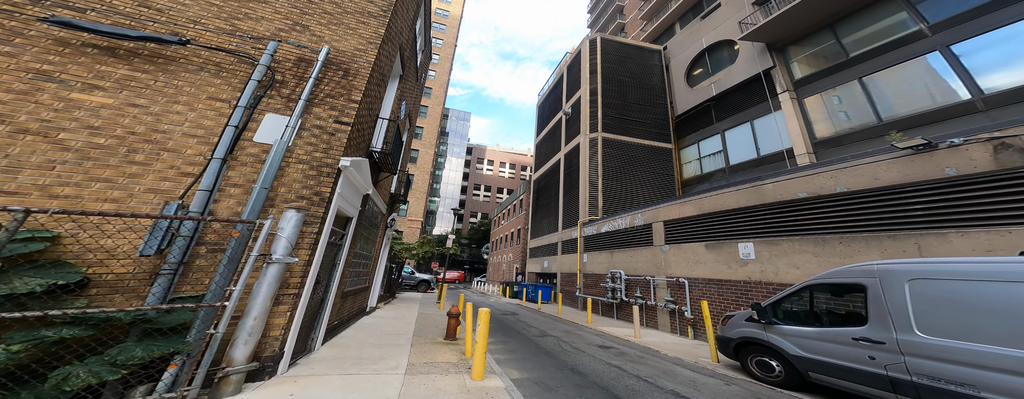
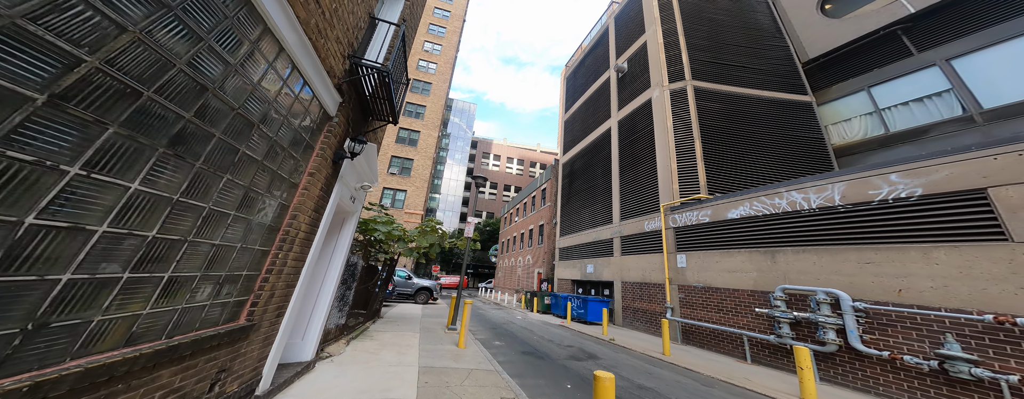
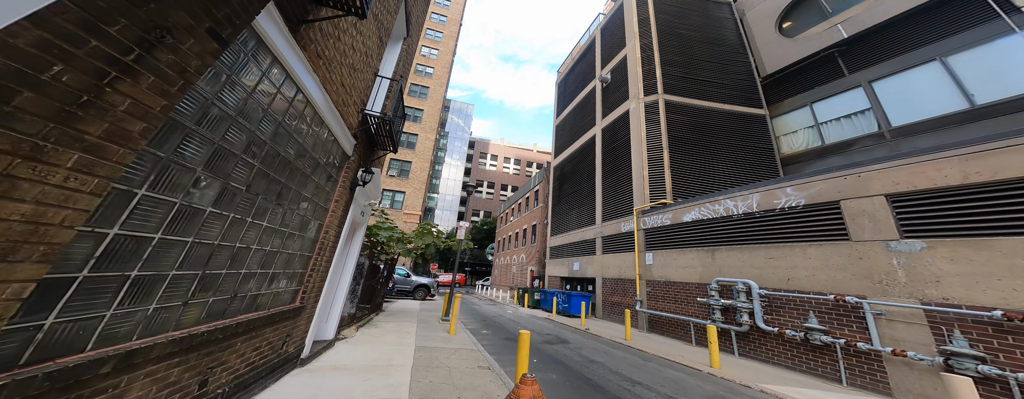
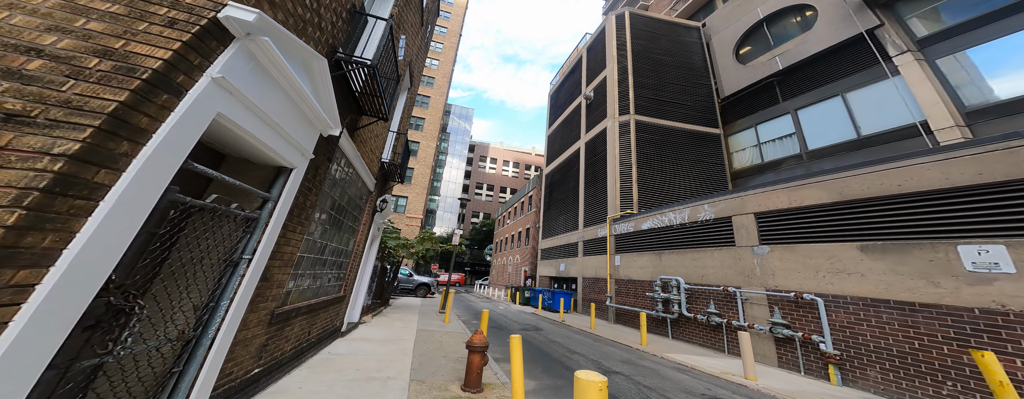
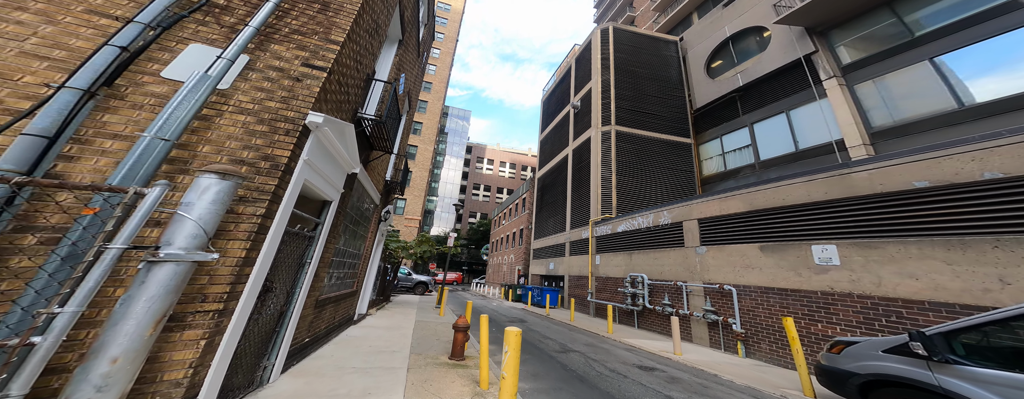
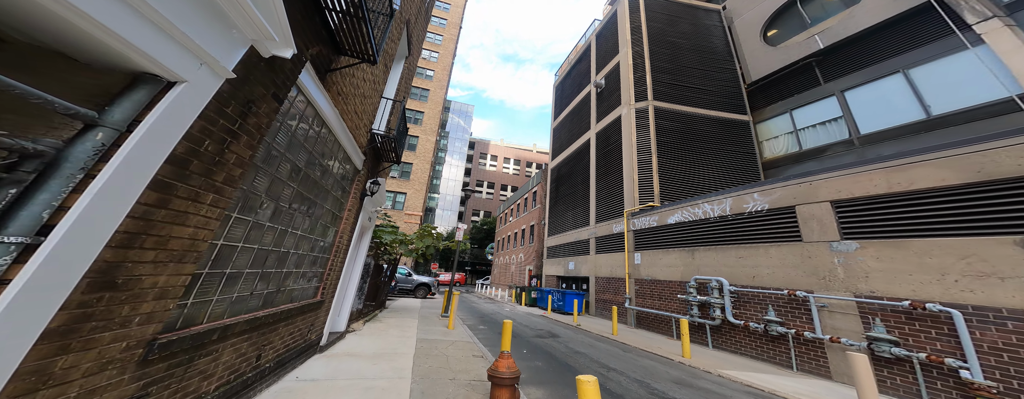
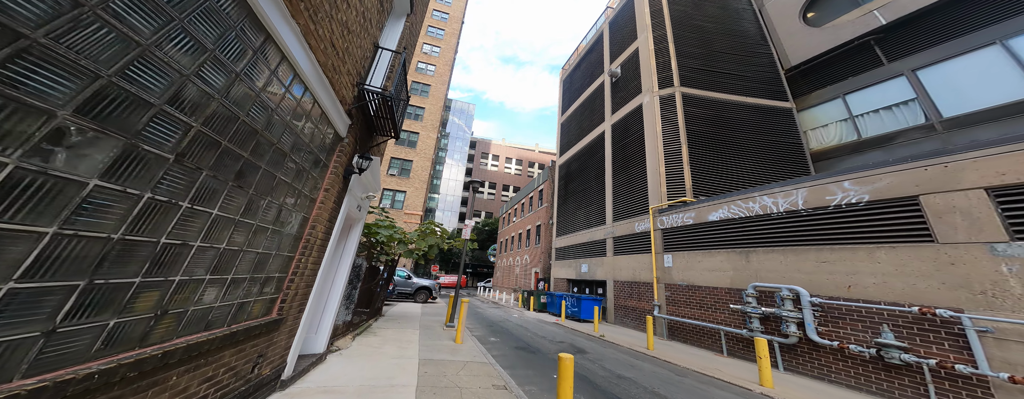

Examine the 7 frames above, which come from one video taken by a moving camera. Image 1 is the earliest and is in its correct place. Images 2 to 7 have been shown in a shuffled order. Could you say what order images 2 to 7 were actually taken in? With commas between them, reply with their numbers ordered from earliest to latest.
5, 4, 6, 3, 7, 2
